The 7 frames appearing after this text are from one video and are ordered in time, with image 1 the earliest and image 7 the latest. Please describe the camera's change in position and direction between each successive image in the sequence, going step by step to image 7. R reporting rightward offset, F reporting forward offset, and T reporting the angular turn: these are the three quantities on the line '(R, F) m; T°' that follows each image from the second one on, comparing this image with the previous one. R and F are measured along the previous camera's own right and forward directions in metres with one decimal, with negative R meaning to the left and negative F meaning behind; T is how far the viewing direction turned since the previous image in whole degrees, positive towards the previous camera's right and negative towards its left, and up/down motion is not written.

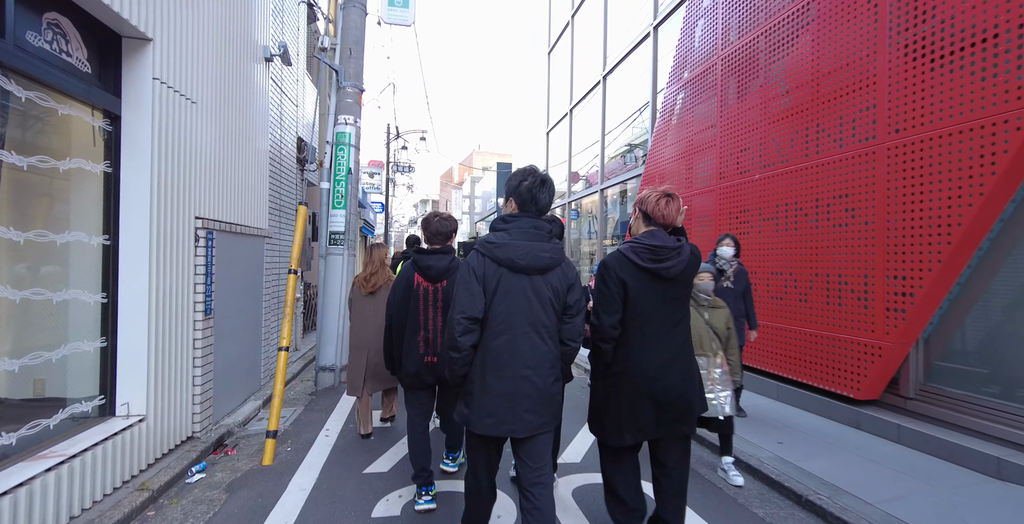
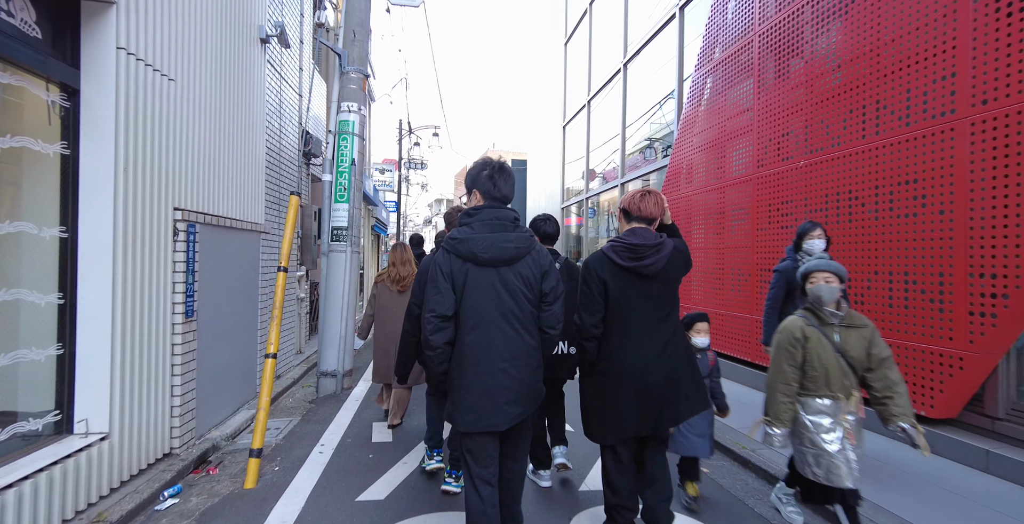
(0.0, +0.5) m; -2°
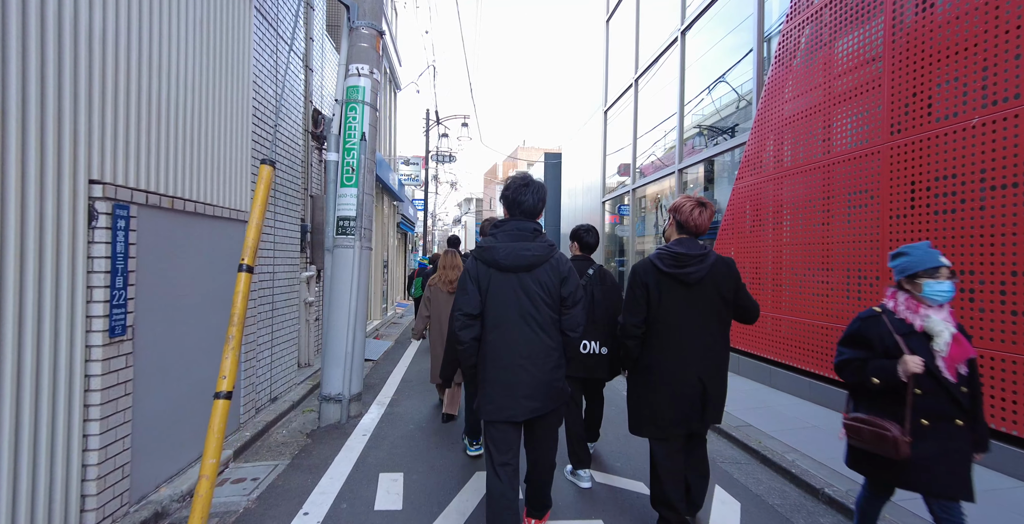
(-0.2, +1.2) m; -3°
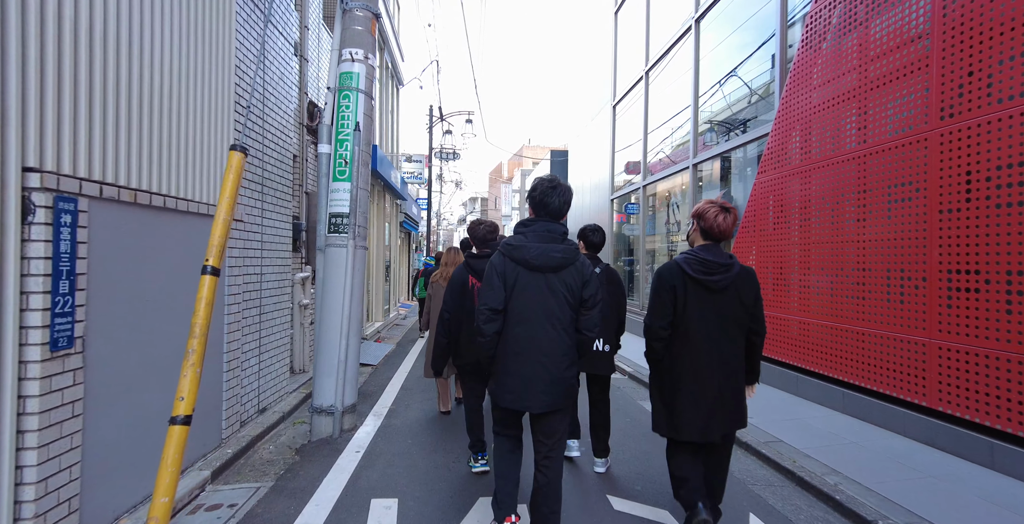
(0.0, +0.4) m; -1°
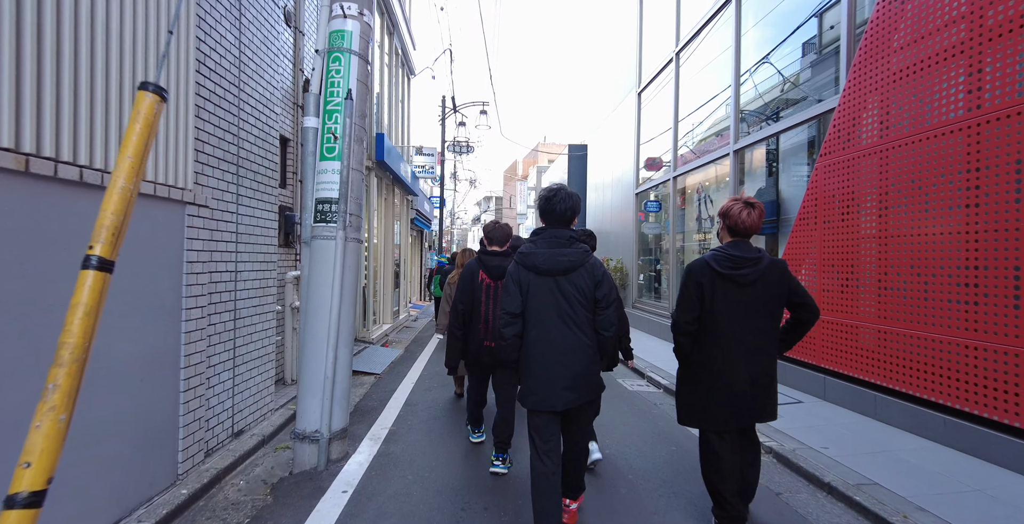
(-0.1, +0.8) m; -2°
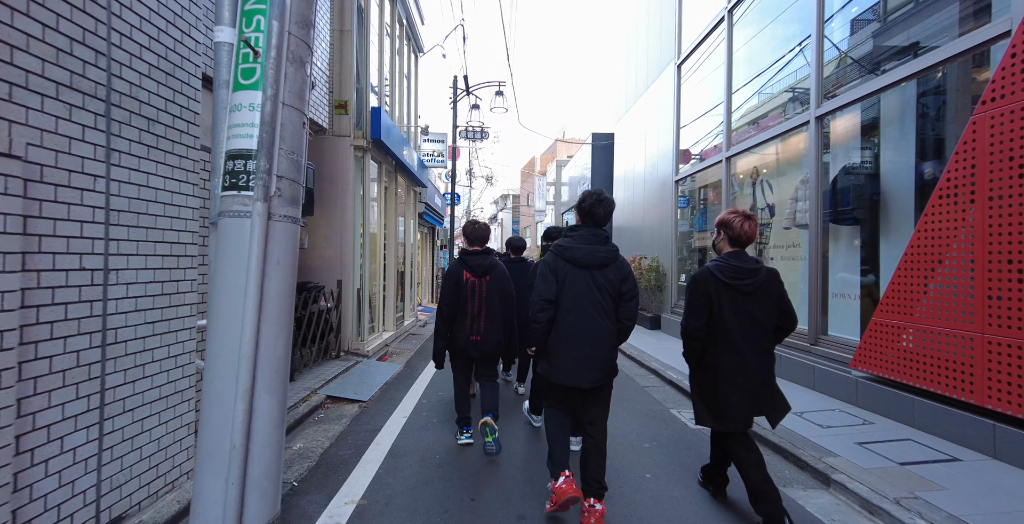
(-0.1, +1.5) m; -2°
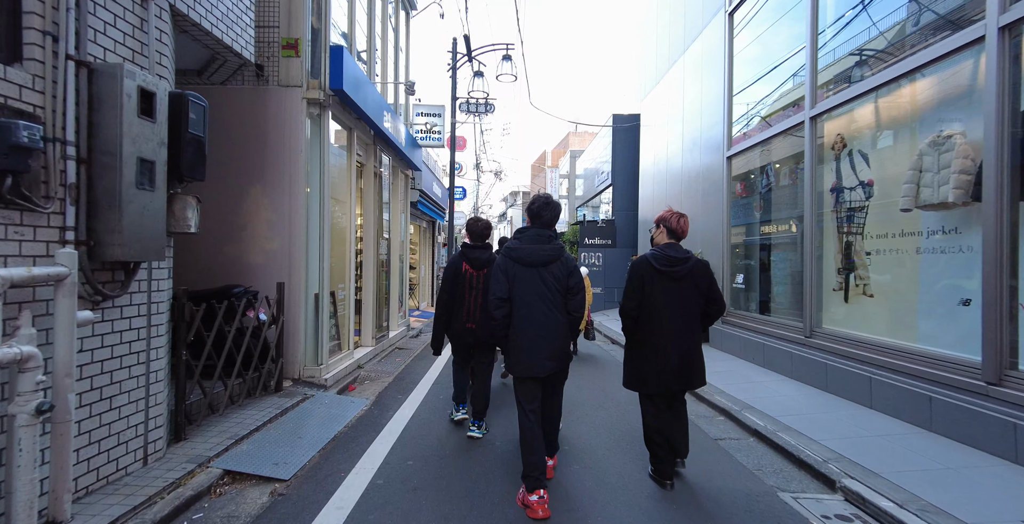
(0.0, +2.1) m; -1°
